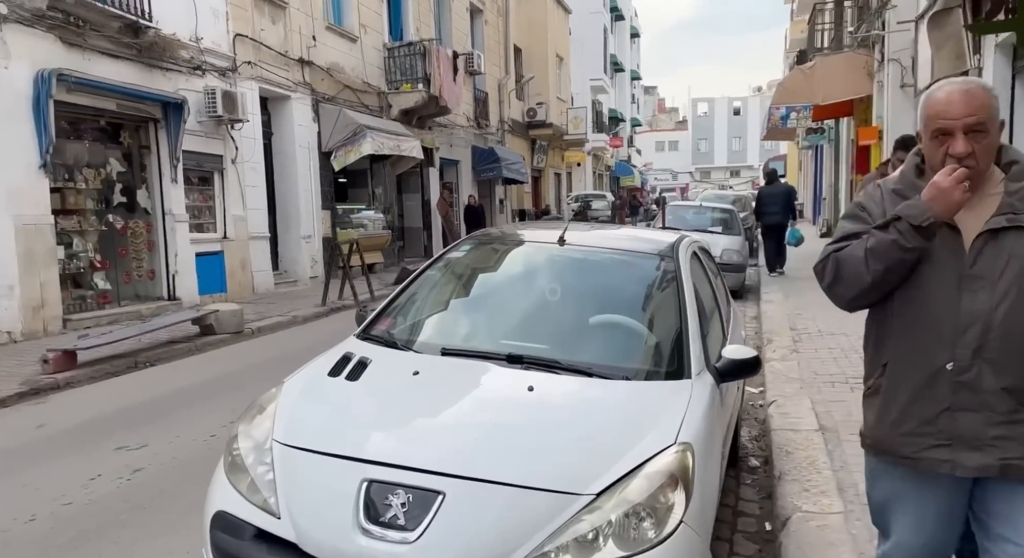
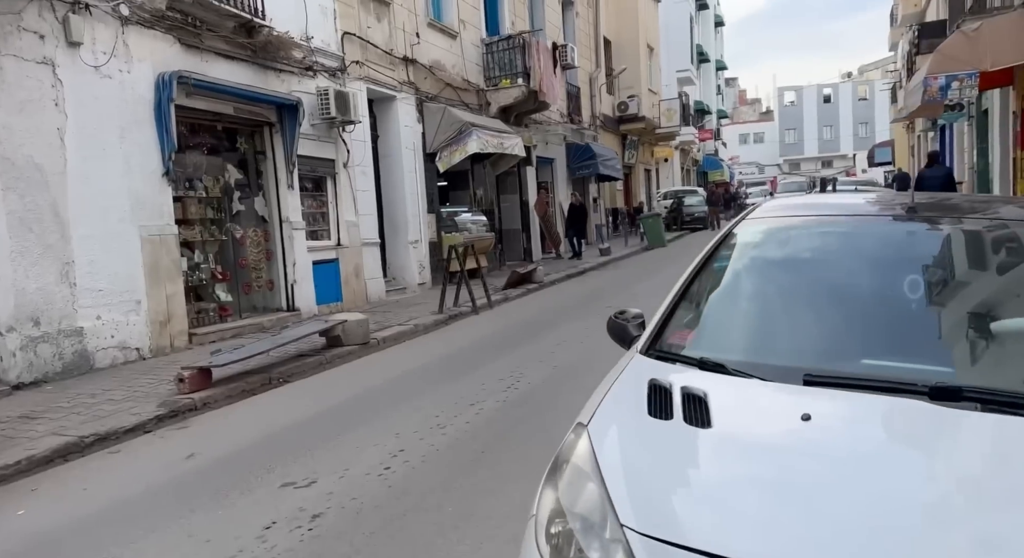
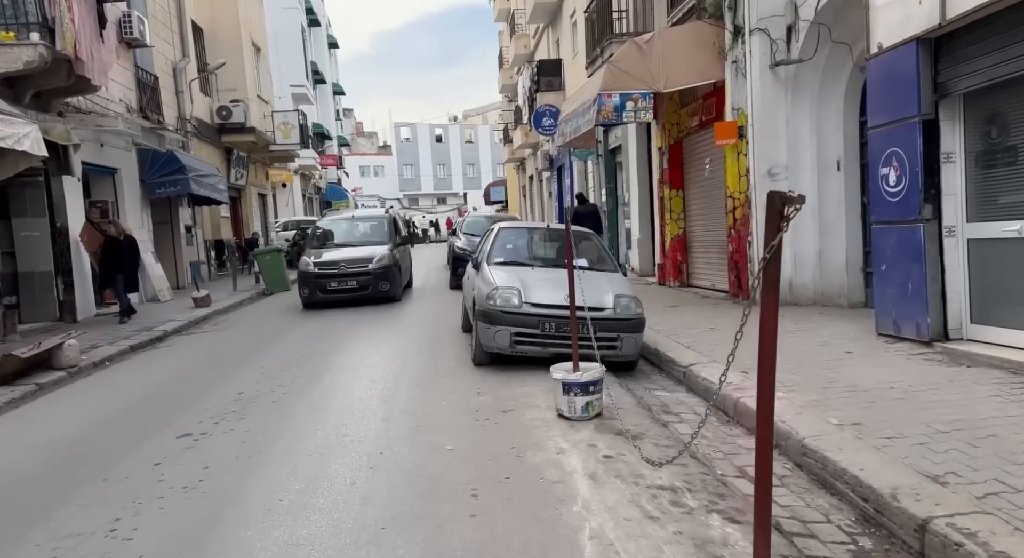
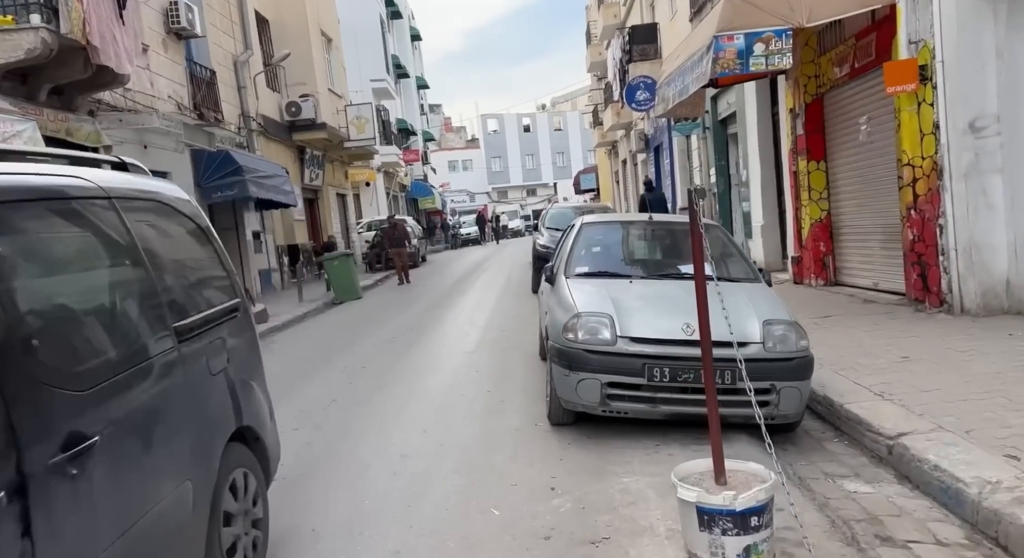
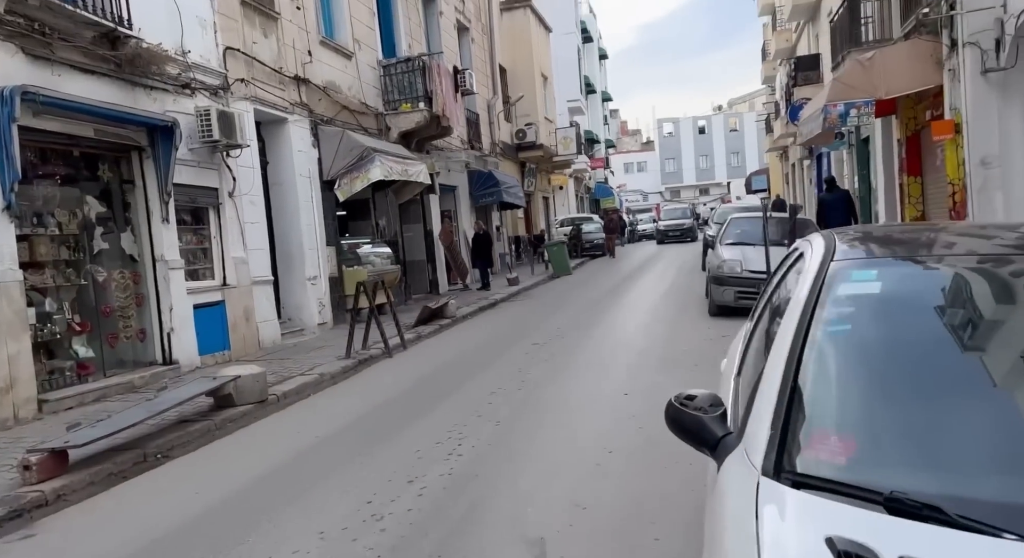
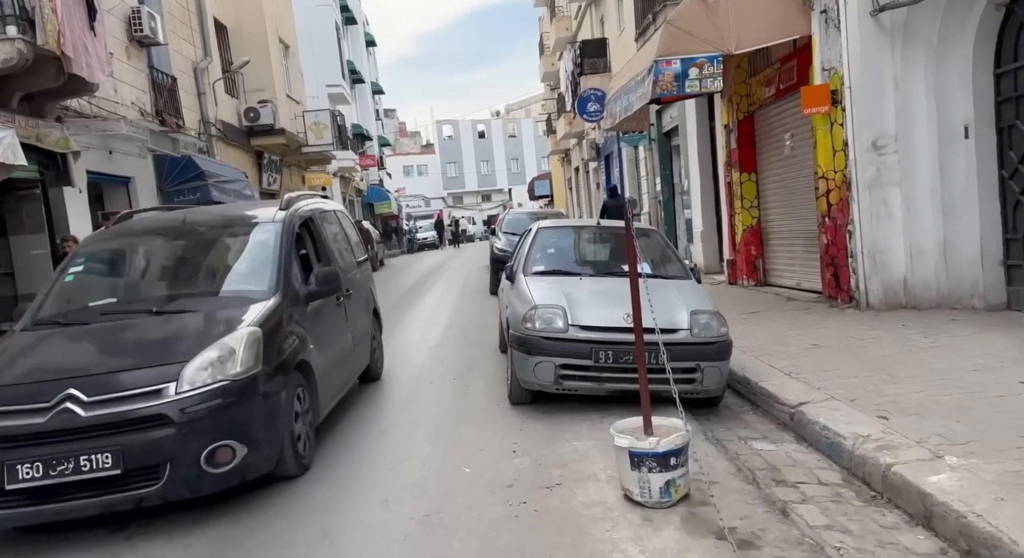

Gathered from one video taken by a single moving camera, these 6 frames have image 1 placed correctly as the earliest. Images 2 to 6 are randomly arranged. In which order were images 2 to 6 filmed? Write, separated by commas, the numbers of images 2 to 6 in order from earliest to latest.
2, 5, 3, 6, 4
